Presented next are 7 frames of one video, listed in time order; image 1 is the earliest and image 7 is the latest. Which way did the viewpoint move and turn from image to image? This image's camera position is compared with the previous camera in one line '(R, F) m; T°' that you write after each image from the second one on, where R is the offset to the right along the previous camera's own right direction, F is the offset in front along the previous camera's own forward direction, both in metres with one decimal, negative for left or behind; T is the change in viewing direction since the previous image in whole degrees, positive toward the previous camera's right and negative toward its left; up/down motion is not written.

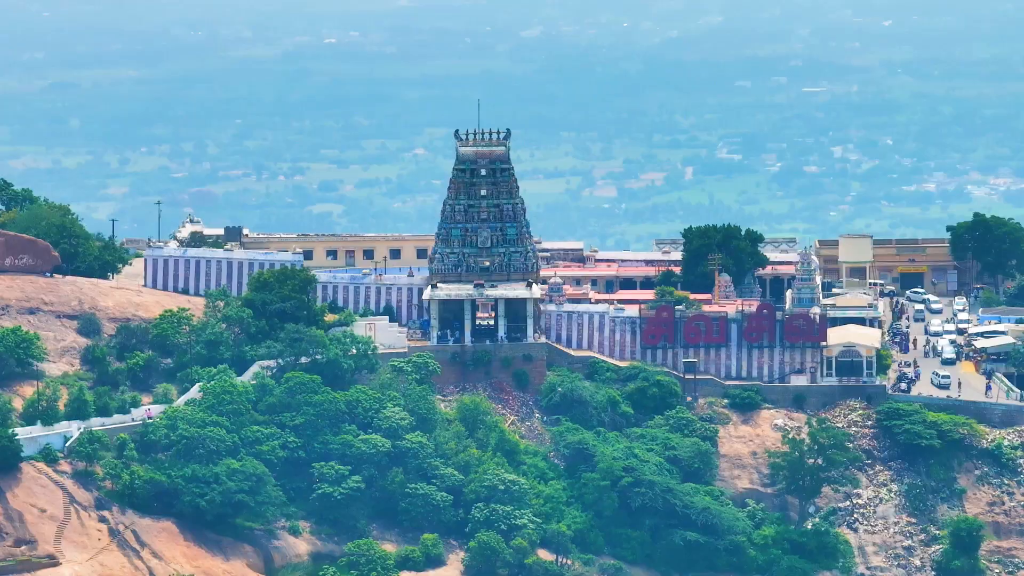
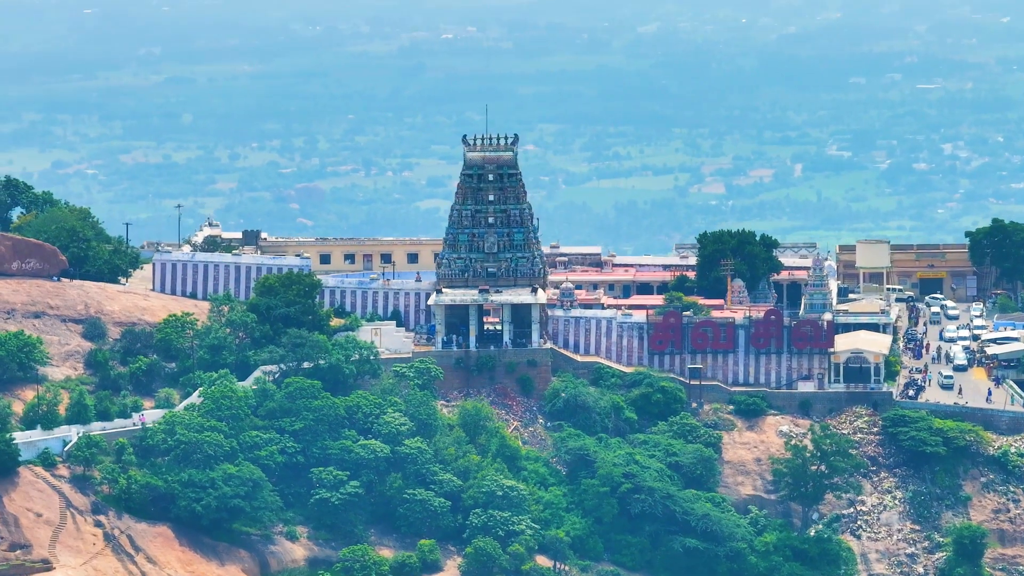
(+1.2, +0.1) m; -1°
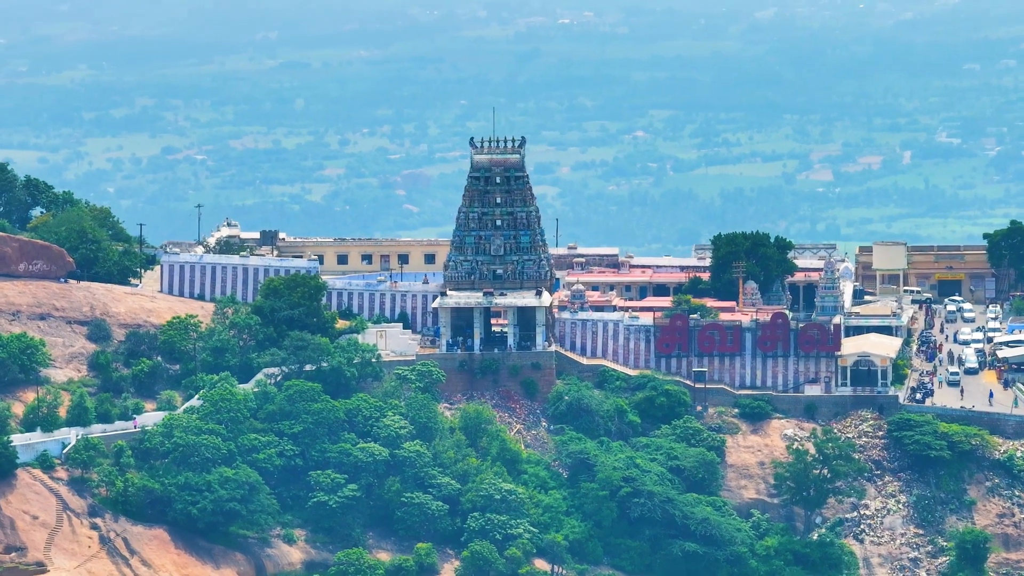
(+1.2, +0.1) m; -1°
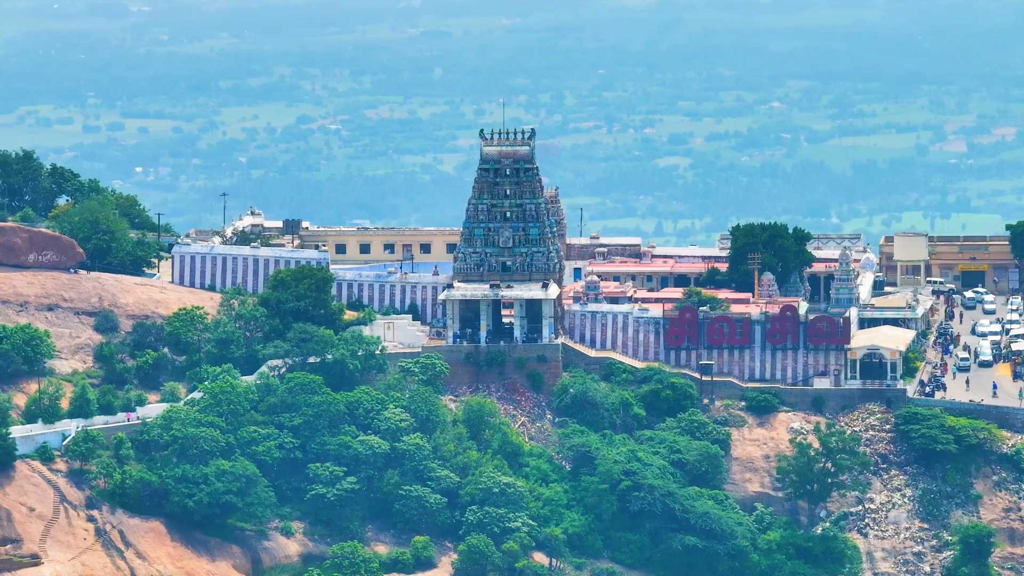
(+1.4, 0.0) m; -1°
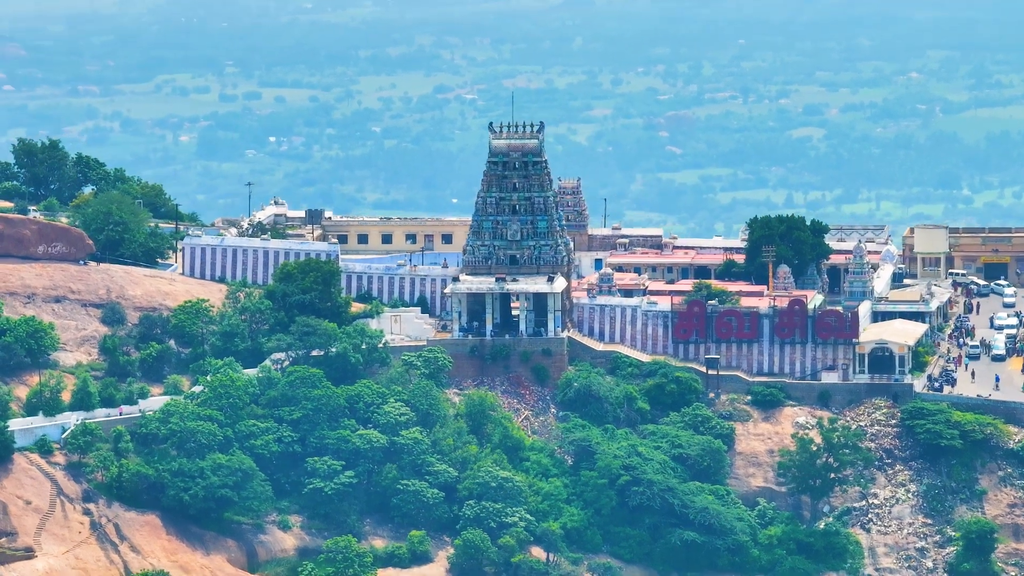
(+1.5, 0.0) m; -1°
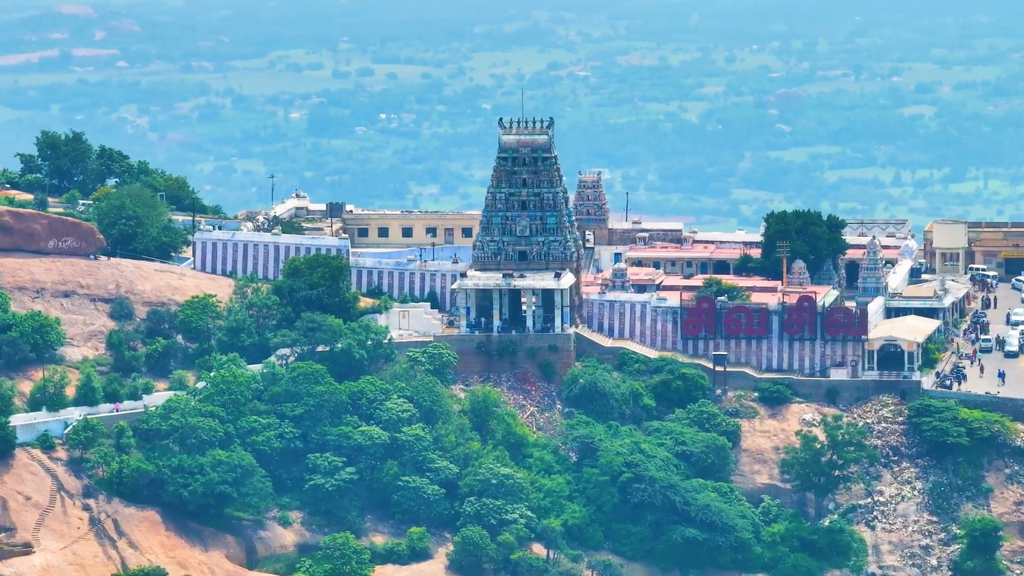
(+1.2, -0.1) m; -1°
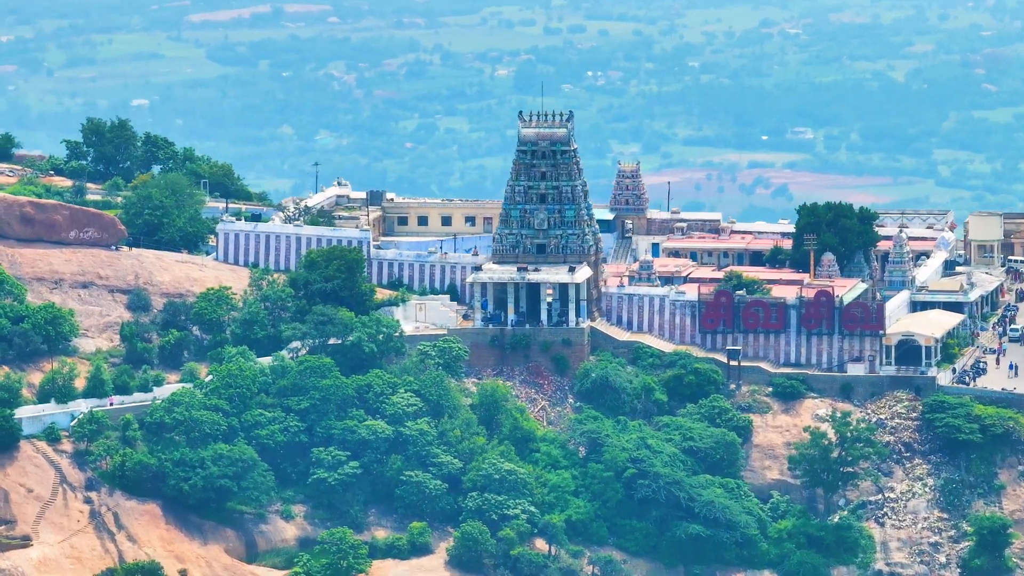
(+2.2, -0.2) m; -2°
